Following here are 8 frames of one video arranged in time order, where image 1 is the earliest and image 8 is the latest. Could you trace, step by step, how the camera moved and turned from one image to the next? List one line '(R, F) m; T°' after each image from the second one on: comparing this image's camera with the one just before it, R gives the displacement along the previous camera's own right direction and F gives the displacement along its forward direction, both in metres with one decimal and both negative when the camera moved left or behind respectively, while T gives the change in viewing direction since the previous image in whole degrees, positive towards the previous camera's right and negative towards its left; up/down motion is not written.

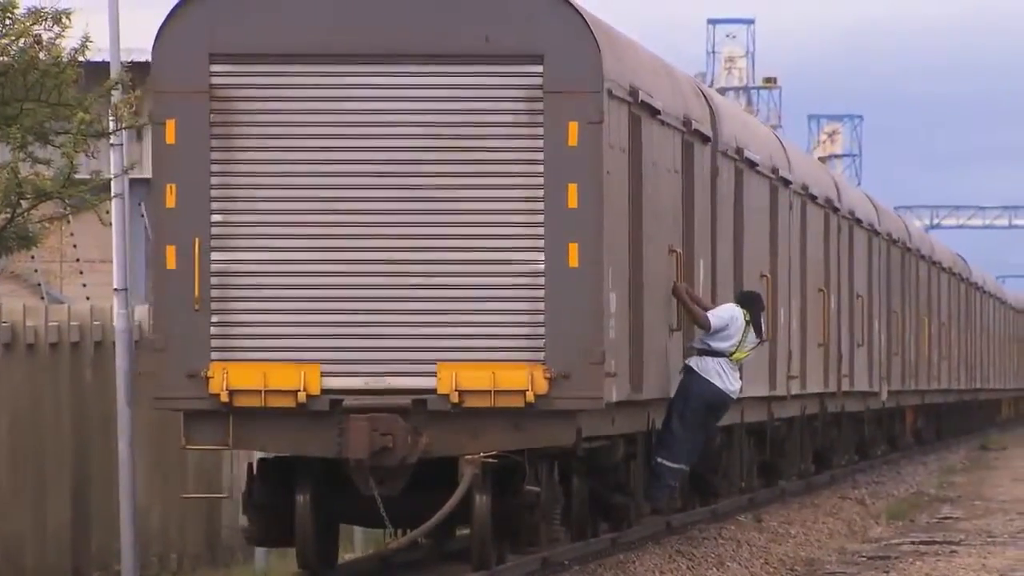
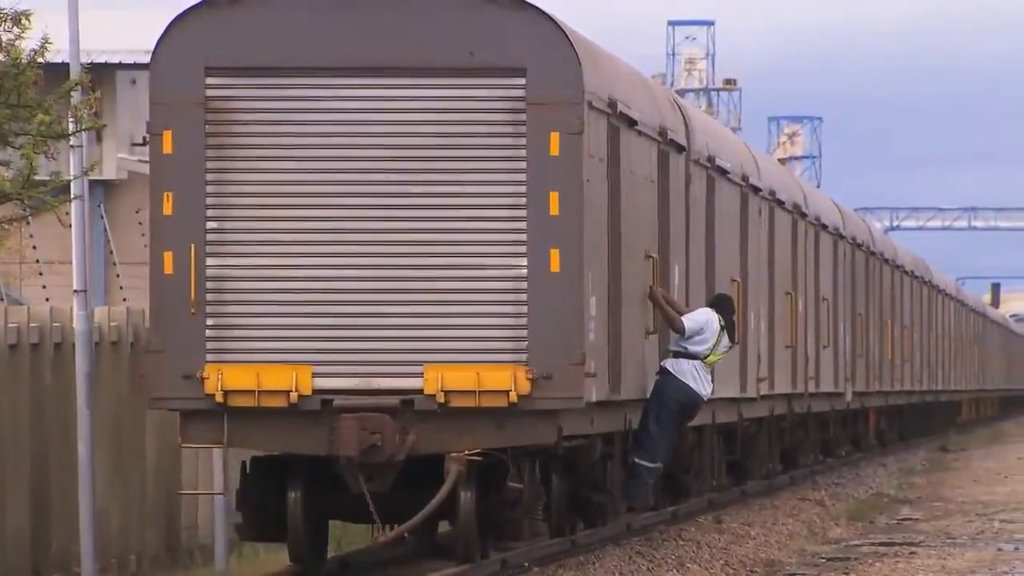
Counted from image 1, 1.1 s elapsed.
(-0.1, -0.5) m; +1°
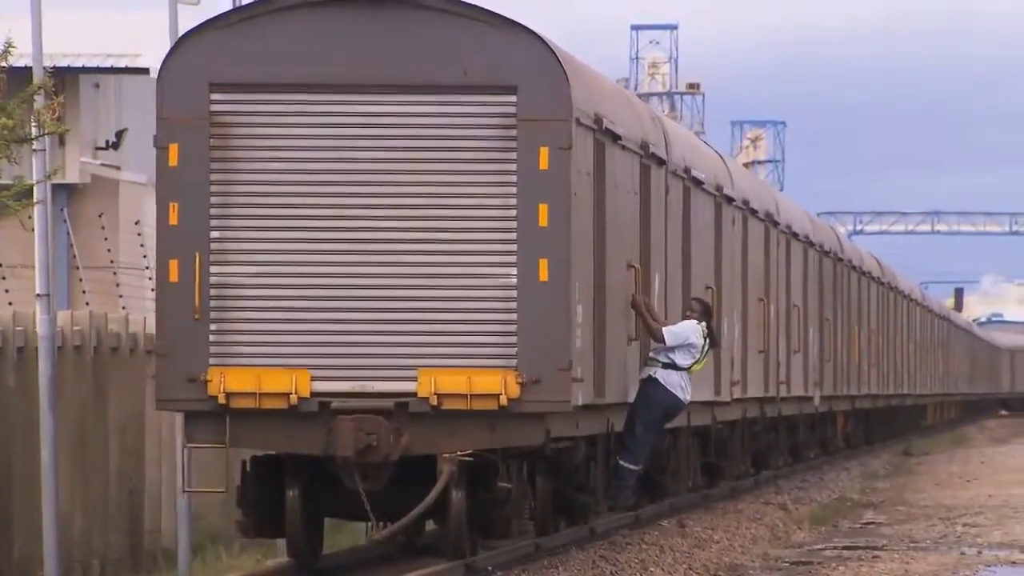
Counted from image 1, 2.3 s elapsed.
(-0.2, -0.5) m; +1°
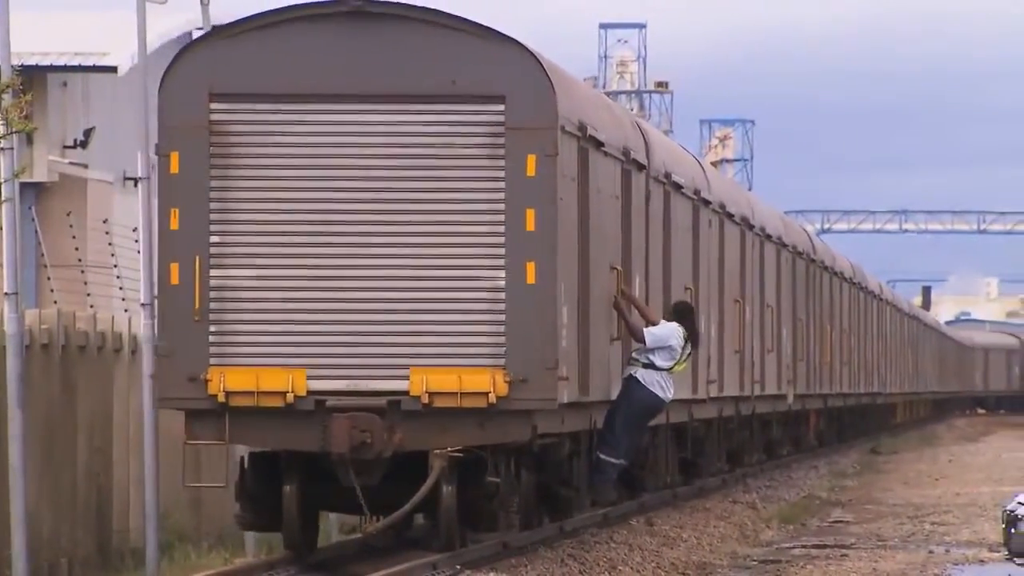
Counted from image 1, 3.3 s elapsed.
(-0.1, -0.5) m; +1°
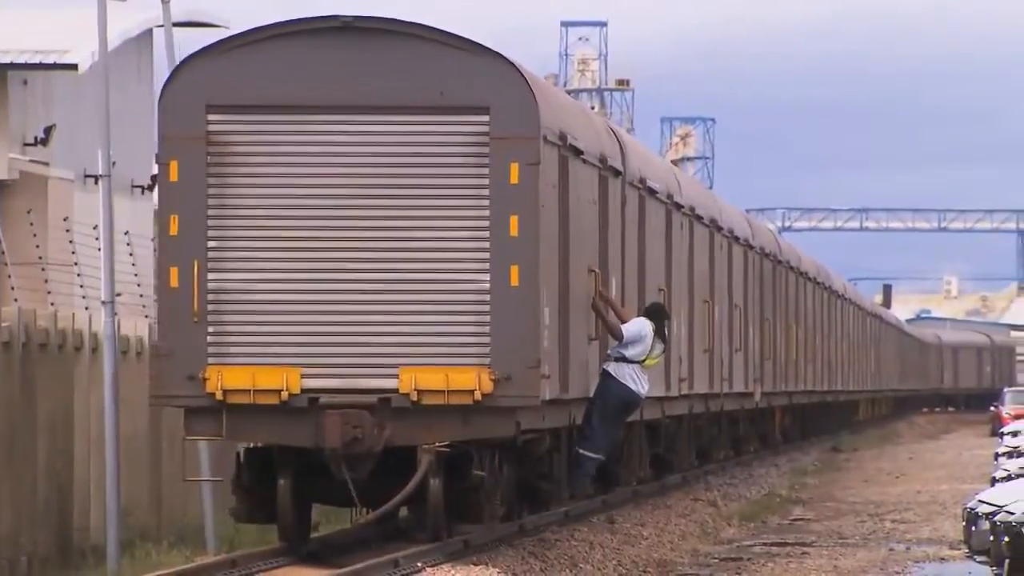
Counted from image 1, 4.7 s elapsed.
(-0.2, -0.6) m; +1°
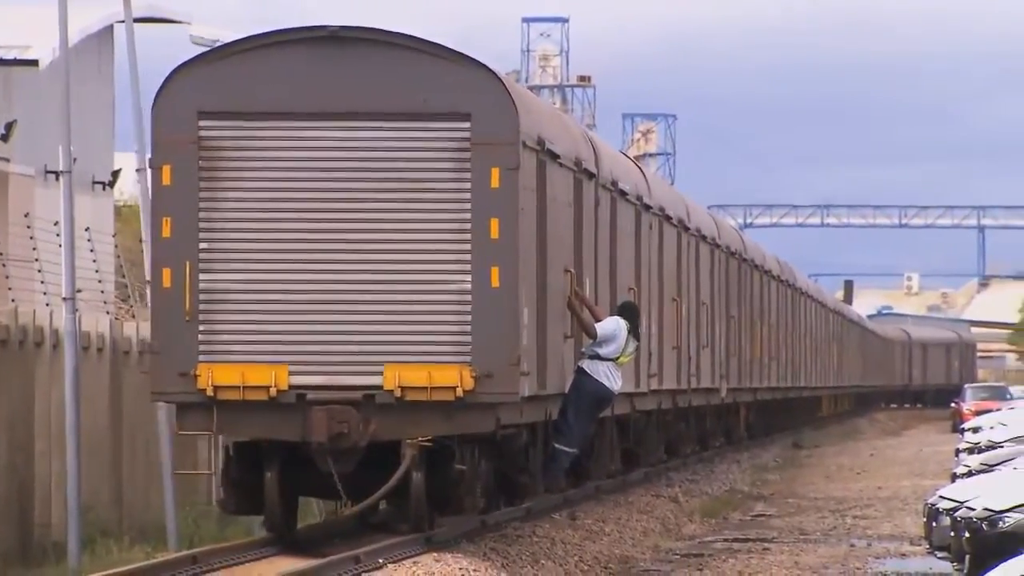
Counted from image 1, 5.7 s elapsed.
(-0.1, -0.5) m; +1°
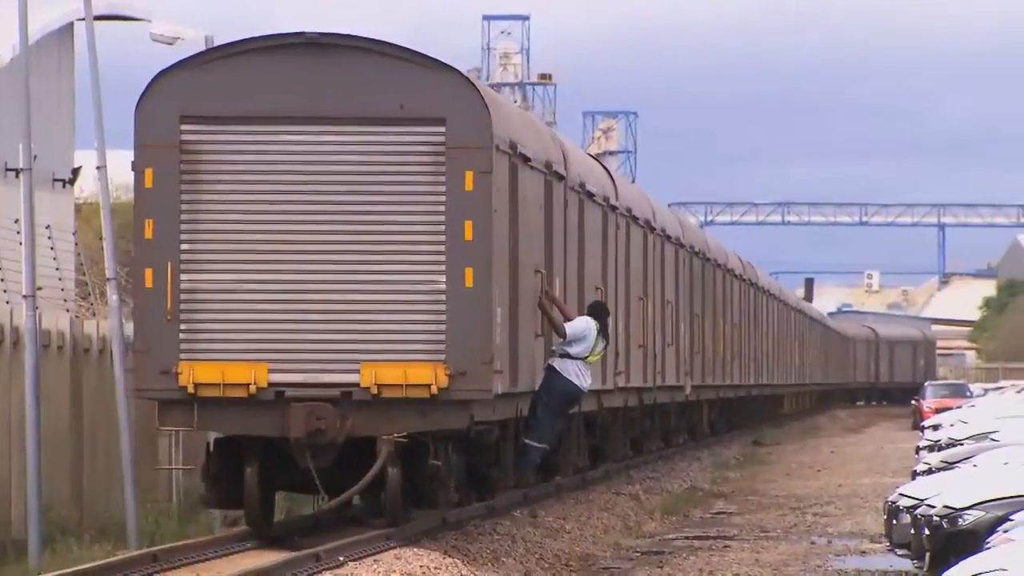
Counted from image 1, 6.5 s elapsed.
(-0.1, -0.4) m; +1°
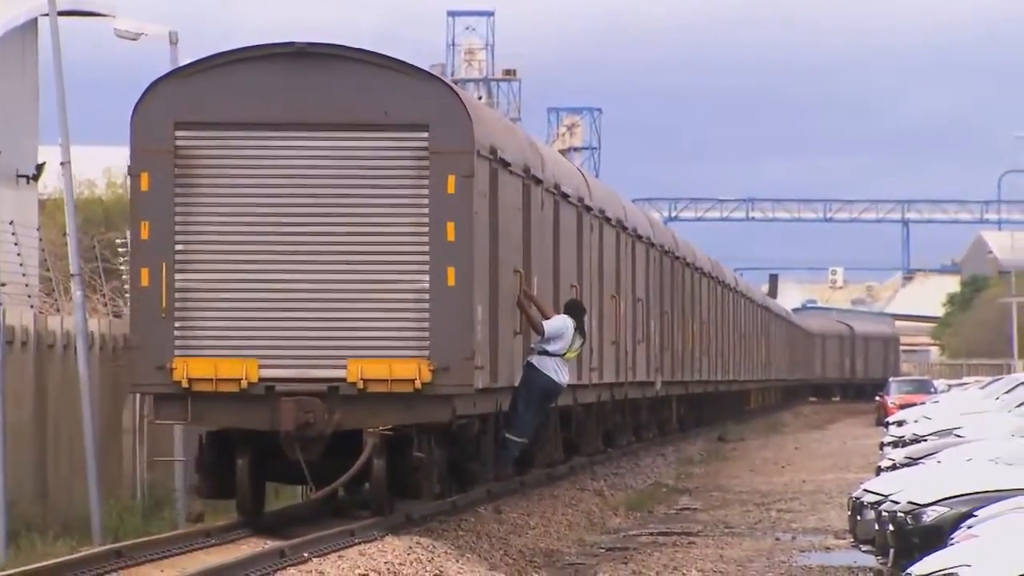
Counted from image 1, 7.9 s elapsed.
(-0.1, -0.6) m; +1°
